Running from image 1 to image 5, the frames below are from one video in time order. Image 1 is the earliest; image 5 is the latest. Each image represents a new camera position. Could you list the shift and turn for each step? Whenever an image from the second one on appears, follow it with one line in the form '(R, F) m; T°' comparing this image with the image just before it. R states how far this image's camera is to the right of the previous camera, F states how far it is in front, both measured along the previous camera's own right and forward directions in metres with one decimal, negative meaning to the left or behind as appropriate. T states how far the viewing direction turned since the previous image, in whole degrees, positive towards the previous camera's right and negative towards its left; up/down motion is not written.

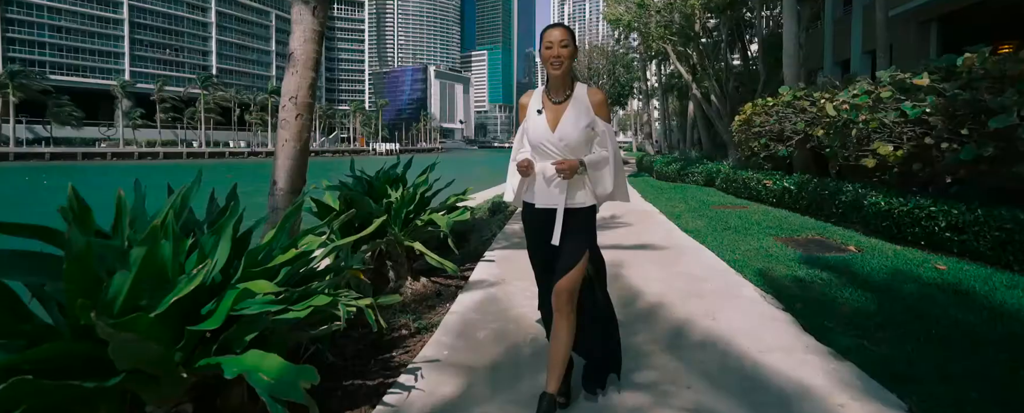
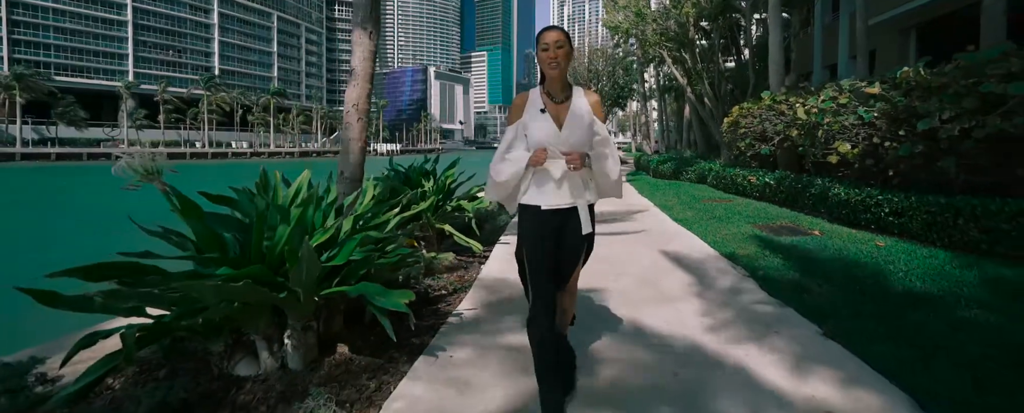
(-0.2, -1.0) m; 0°
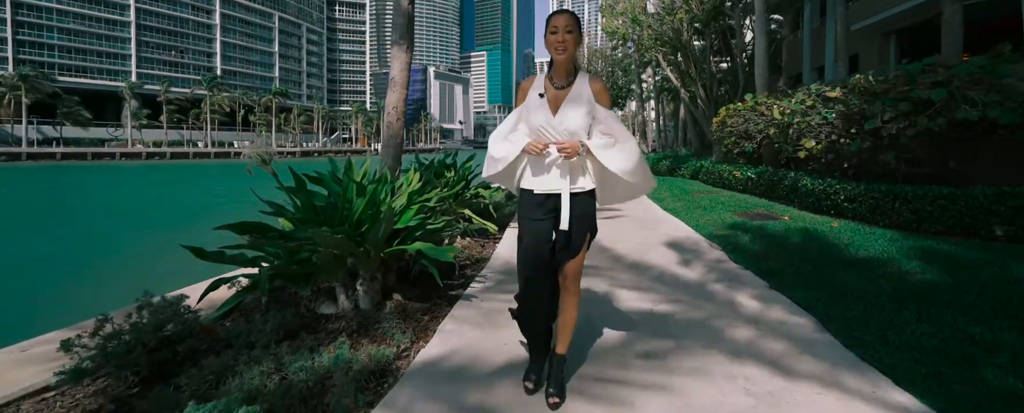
(-0.2, -1.0) m; 0°
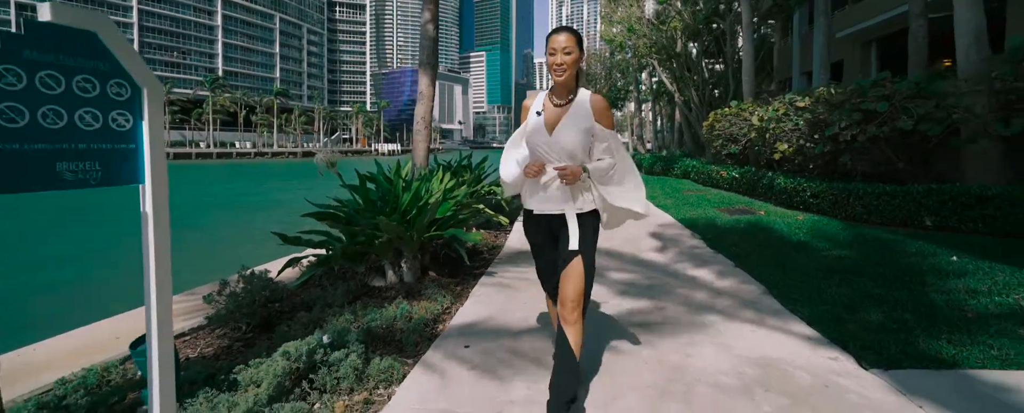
(-0.2, -1.0) m; 0°
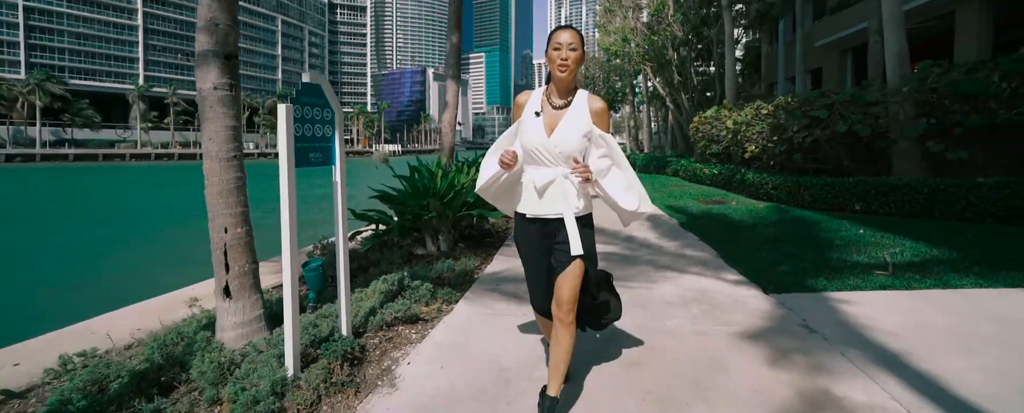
(-0.2, -1.5) m; 0°
